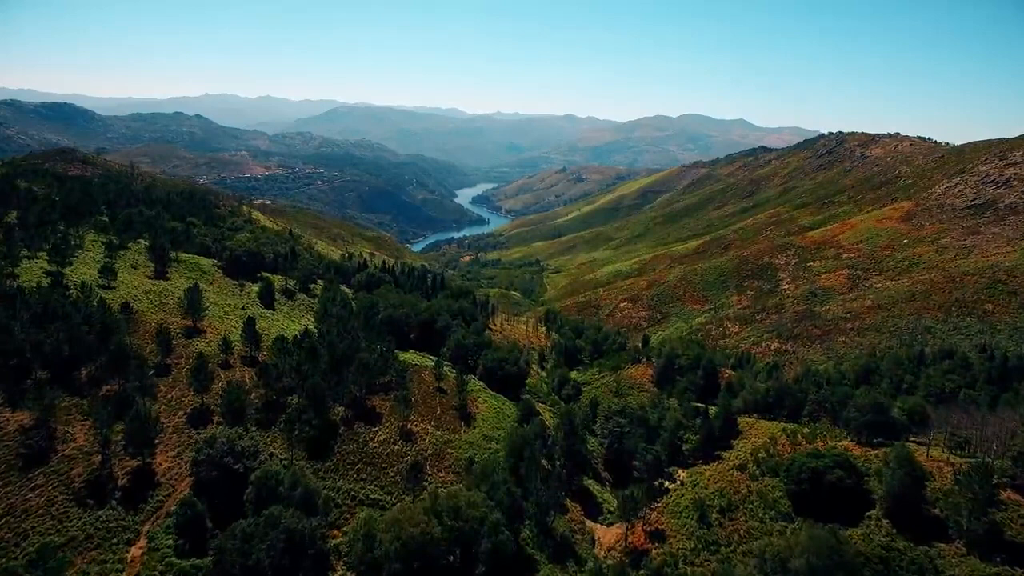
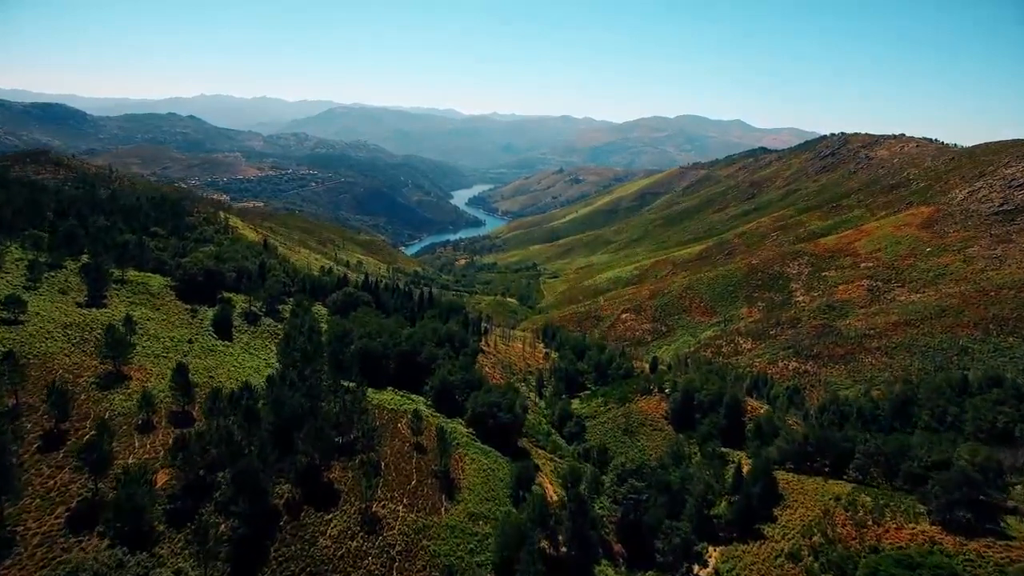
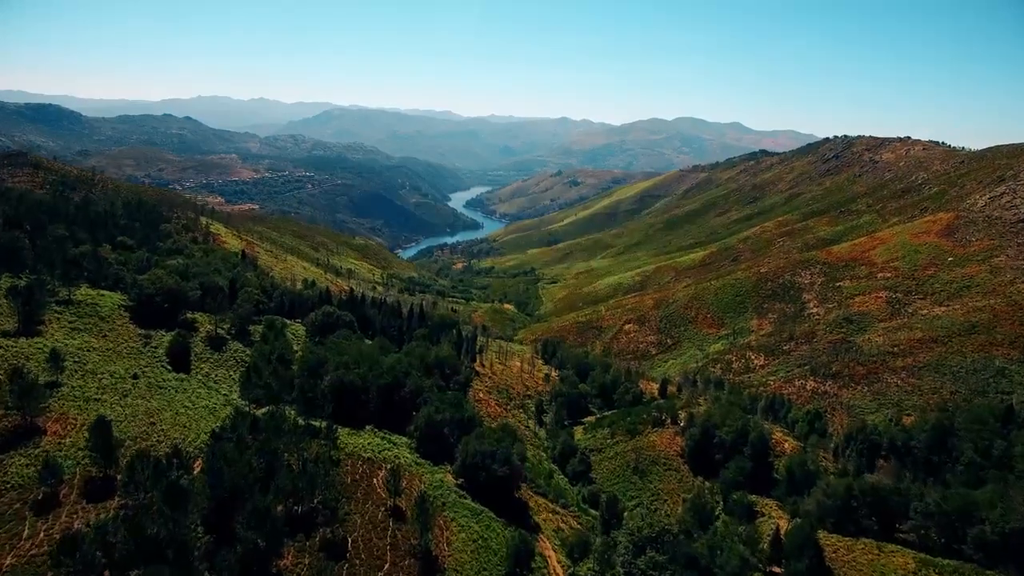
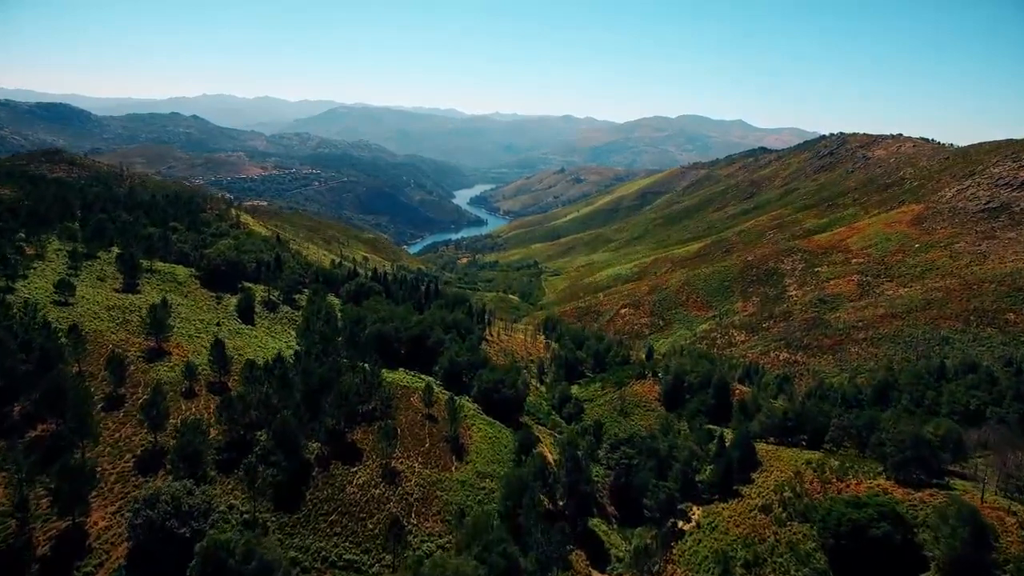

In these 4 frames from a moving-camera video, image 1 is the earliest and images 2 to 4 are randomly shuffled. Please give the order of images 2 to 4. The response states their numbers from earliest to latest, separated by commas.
4, 2, 3
